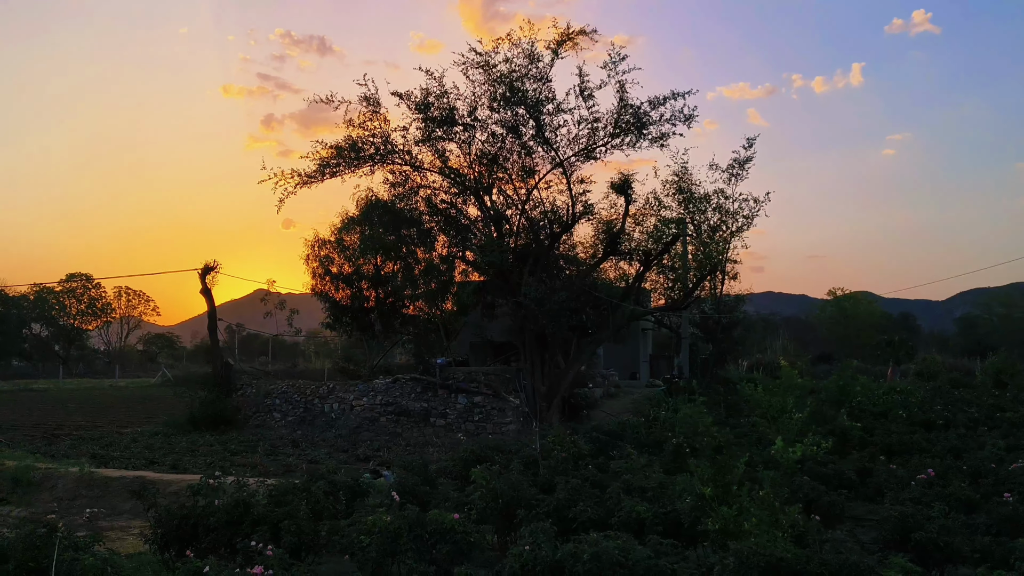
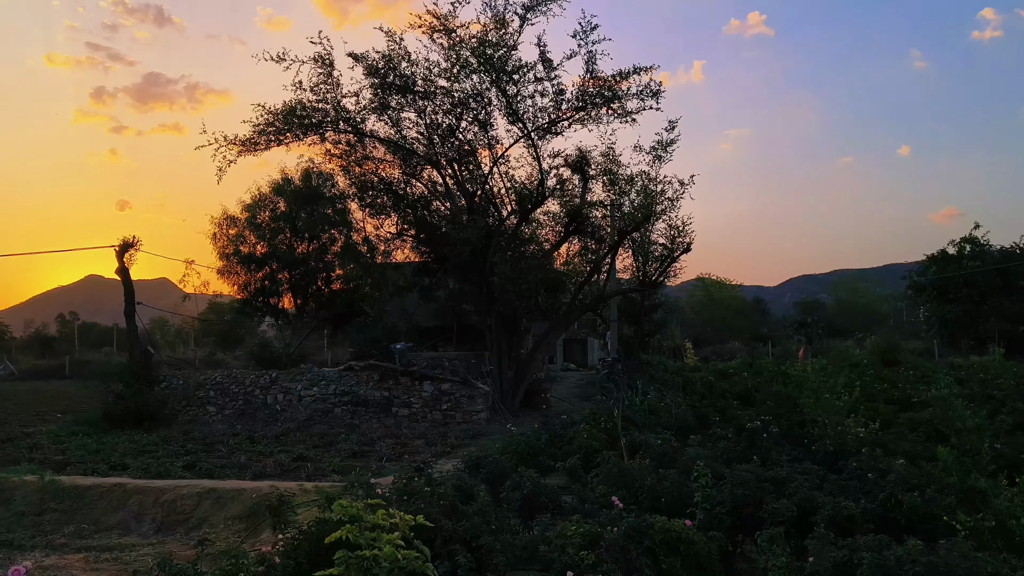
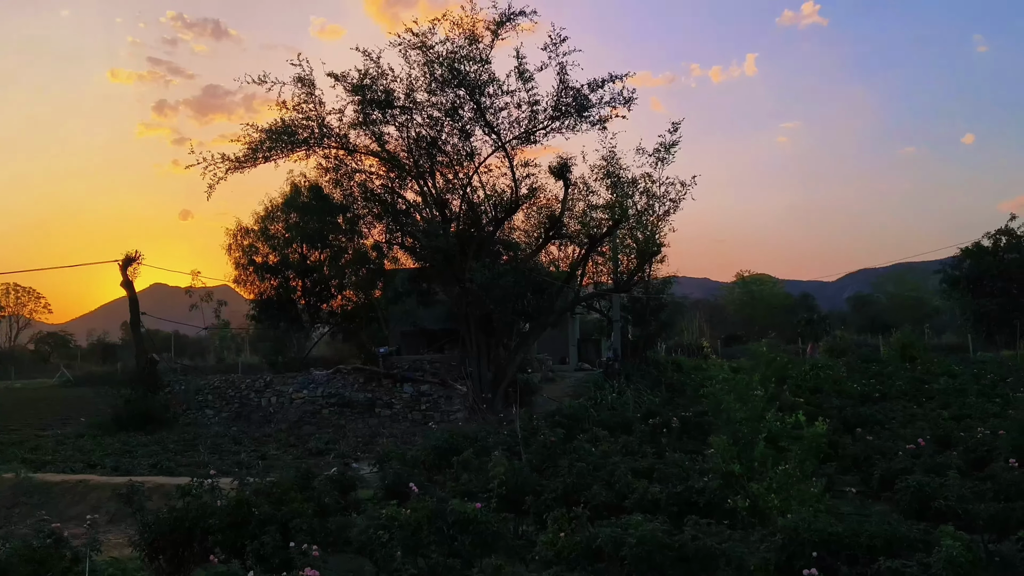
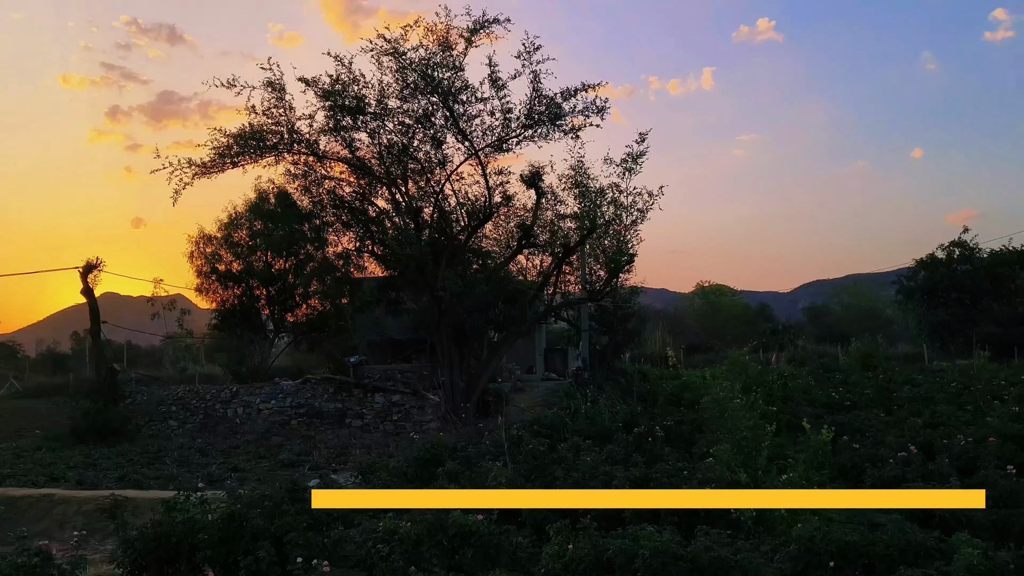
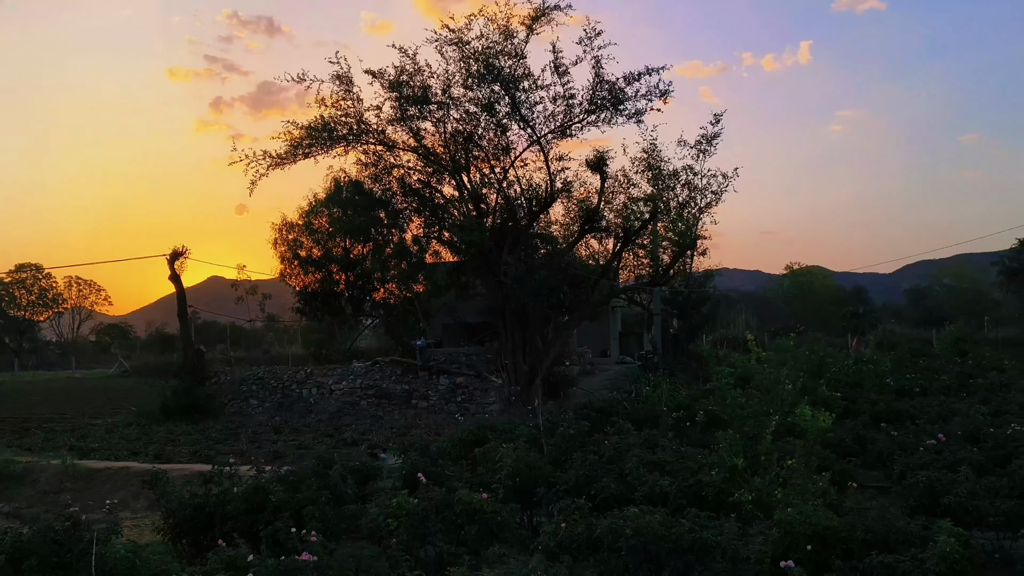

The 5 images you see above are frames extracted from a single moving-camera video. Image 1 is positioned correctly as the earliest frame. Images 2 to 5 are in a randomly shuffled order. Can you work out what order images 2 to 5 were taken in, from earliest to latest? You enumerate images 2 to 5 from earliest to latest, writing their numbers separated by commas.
5, 3, 4, 2
